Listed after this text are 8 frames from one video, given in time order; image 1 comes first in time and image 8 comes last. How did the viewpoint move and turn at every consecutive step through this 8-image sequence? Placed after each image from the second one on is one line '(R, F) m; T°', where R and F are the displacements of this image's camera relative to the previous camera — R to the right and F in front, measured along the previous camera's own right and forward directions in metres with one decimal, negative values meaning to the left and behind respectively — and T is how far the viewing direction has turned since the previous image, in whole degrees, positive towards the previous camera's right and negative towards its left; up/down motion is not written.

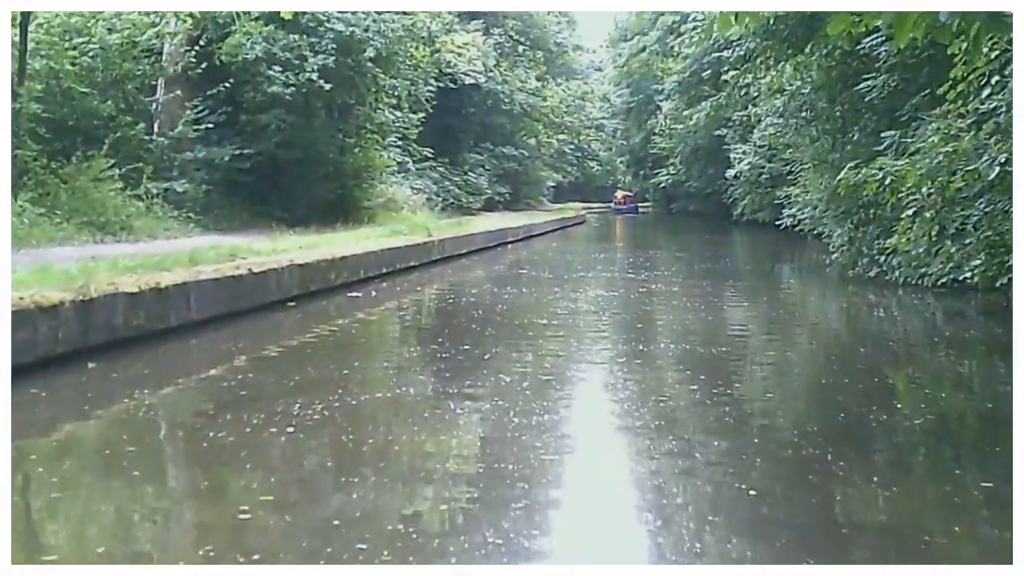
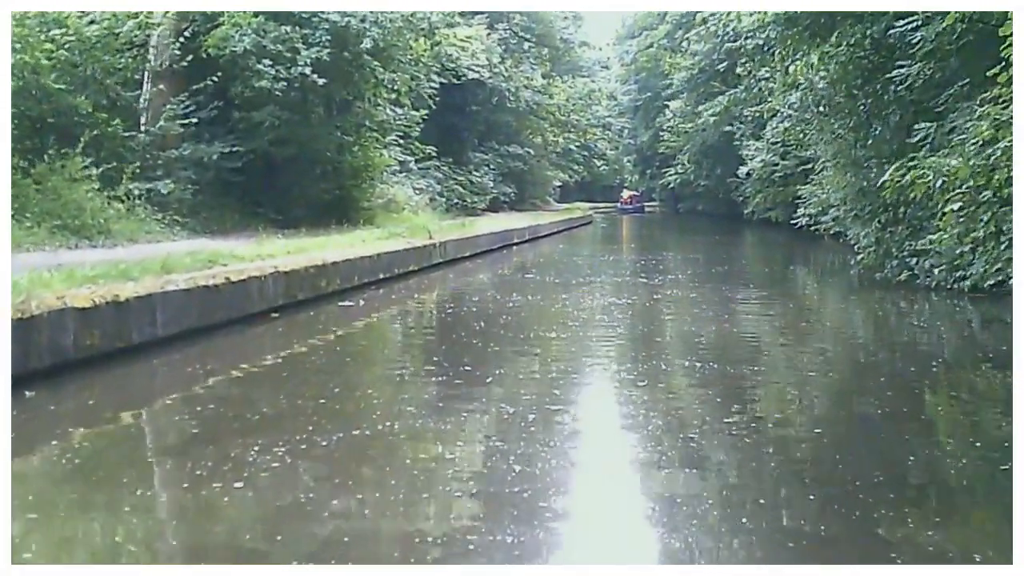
(0.0, +0.7) m; 0°
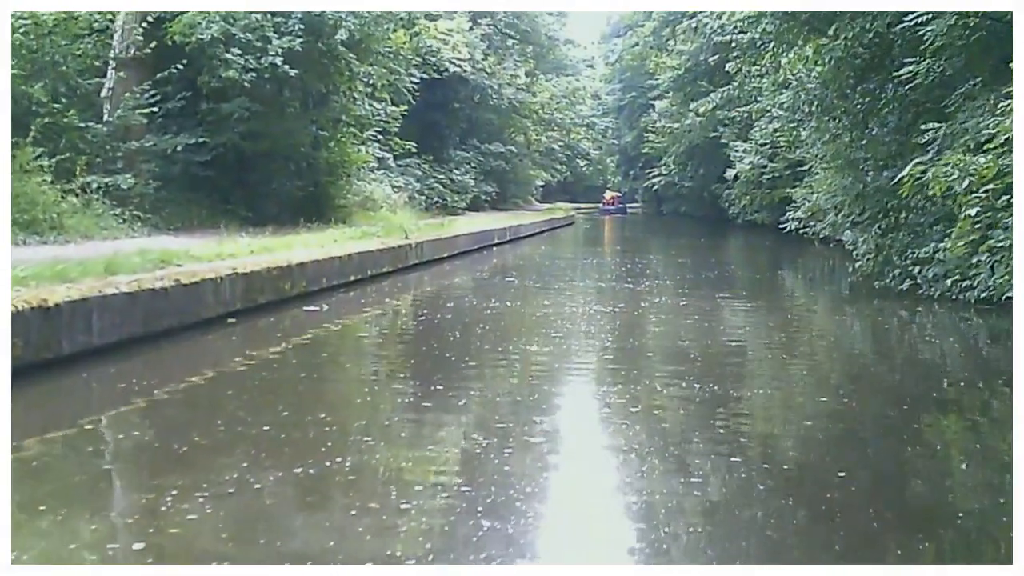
(0.0, +0.6) m; +1°
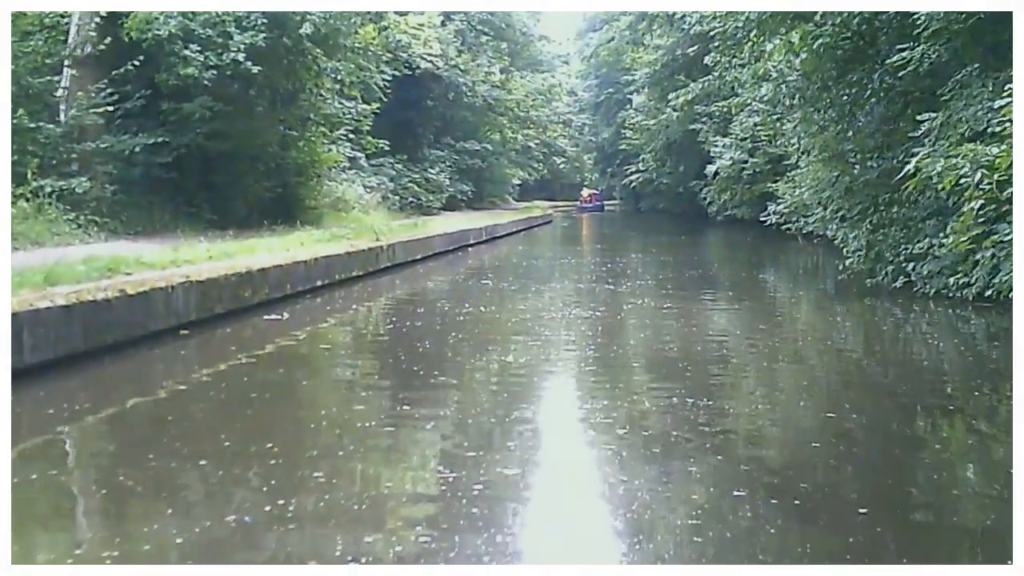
(0.0, +0.5) m; +1°
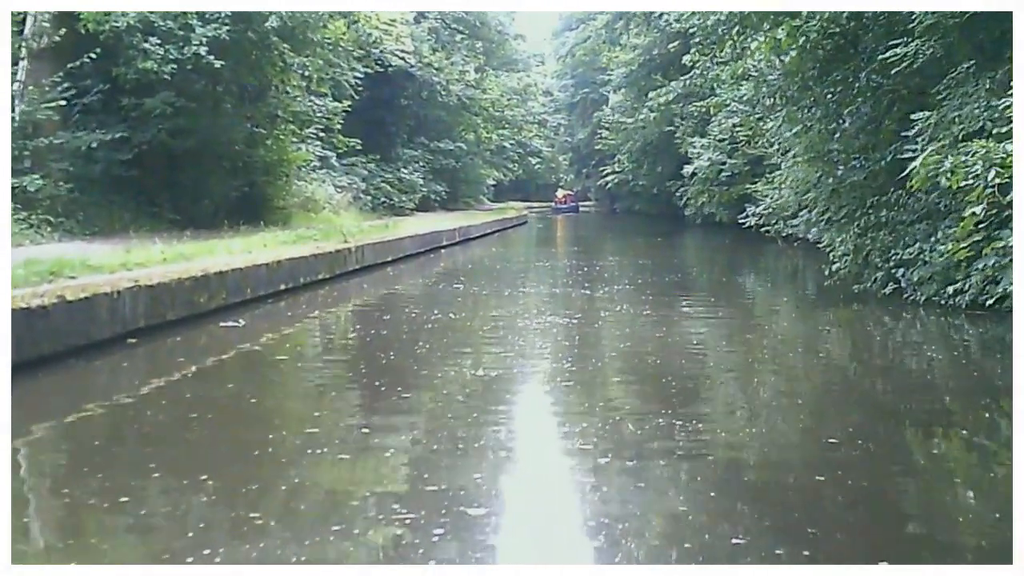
(0.0, +0.4) m; +1°
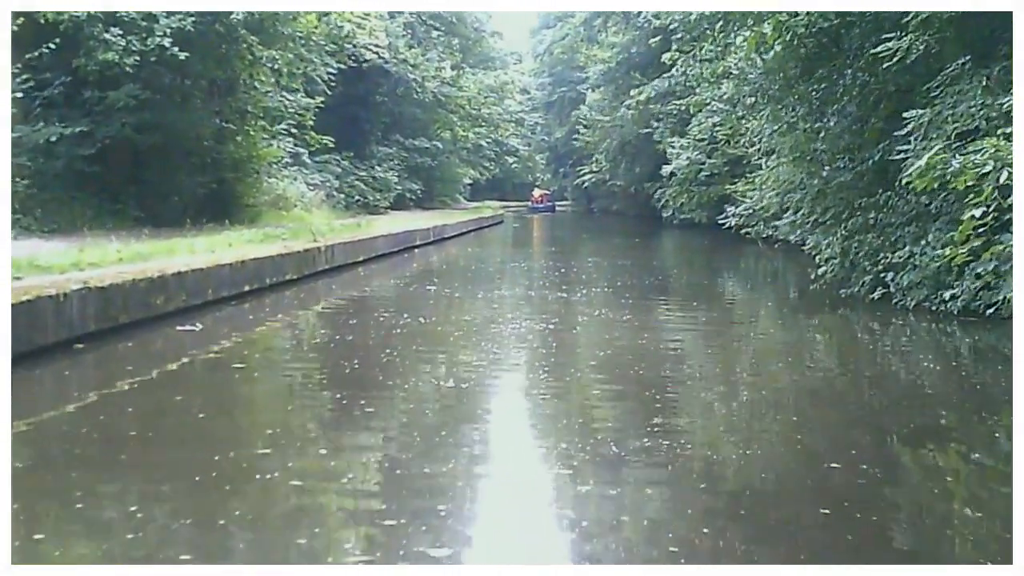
(0.0, +0.4) m; +1°
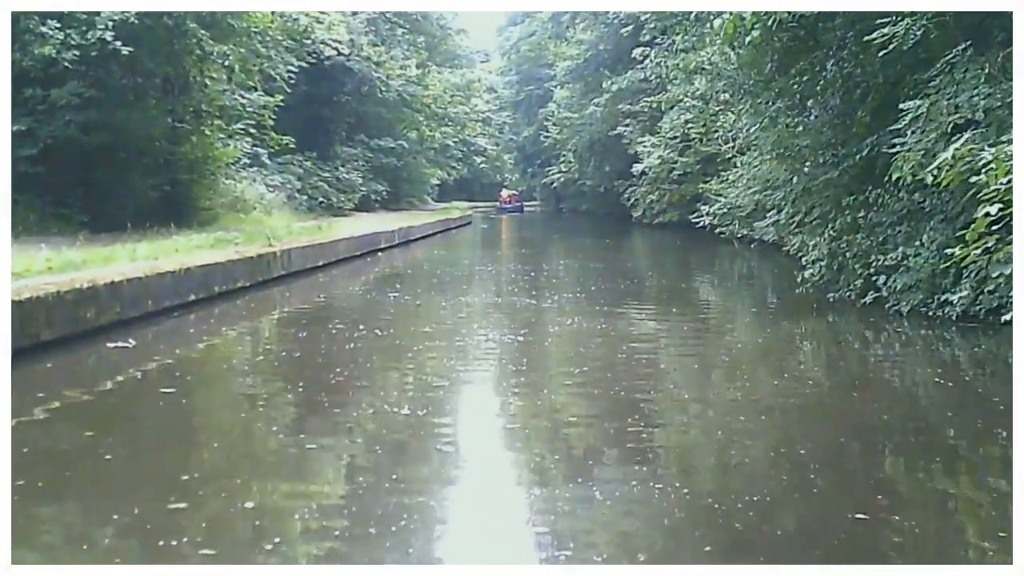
(0.0, +0.6) m; +1°
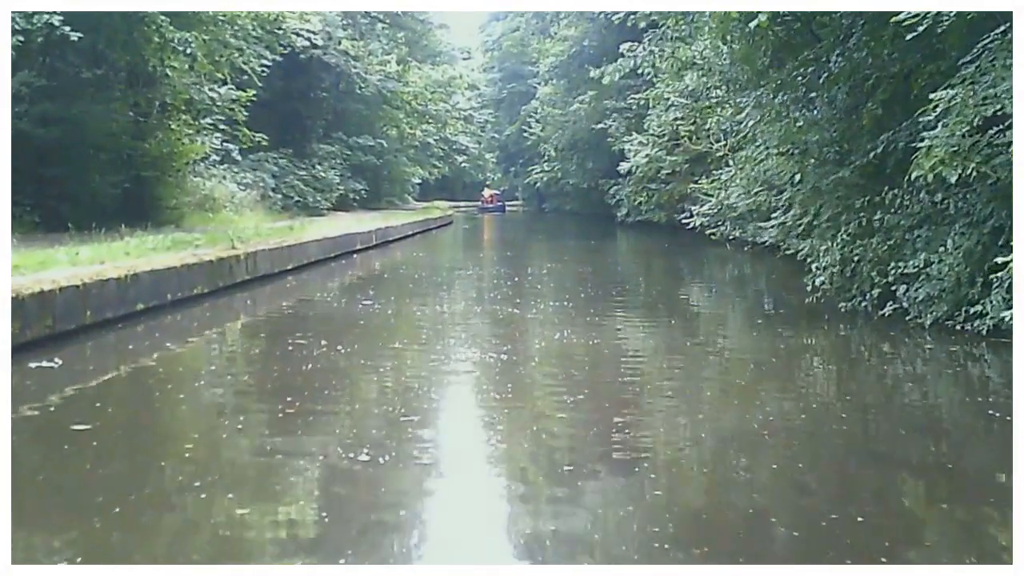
(0.0, +0.8) m; +1°
